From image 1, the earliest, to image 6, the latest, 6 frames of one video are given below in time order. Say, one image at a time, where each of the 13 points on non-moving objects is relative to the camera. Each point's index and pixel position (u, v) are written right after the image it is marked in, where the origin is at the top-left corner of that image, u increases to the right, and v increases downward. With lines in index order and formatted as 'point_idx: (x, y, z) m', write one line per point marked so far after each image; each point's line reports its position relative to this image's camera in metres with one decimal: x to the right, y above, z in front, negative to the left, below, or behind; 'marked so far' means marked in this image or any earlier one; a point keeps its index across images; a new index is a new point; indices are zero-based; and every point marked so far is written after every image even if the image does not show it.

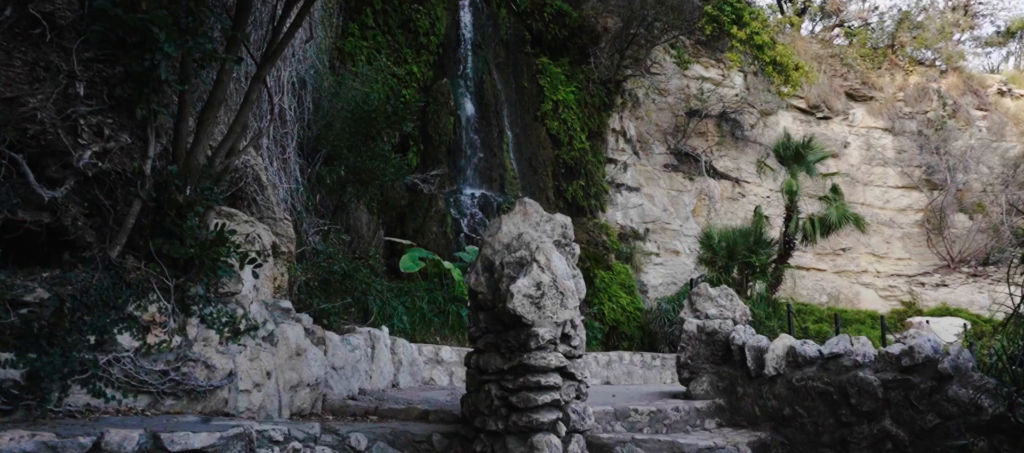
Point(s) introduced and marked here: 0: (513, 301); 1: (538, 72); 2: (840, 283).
0: (0.0, -0.4, +3.7) m
1: (+0.7, +3.1, +15.9) m
2: (+7.6, -1.3, +17.3) m
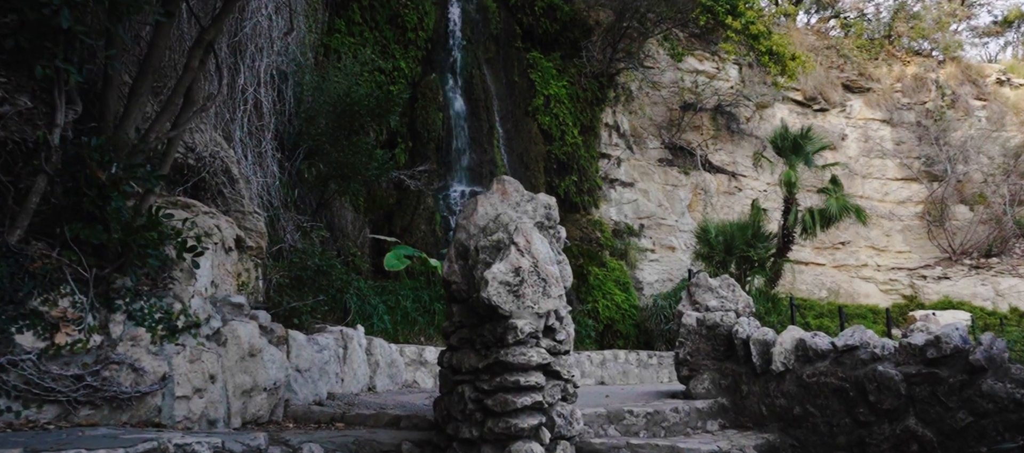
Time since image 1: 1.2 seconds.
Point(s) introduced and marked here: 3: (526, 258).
0: (-0.1, -0.3, +3.3) m
1: (+0.5, +3.2, +15.4) m
2: (+7.4, -1.2, +16.9) m
3: (+0.1, -0.1, +3.4) m
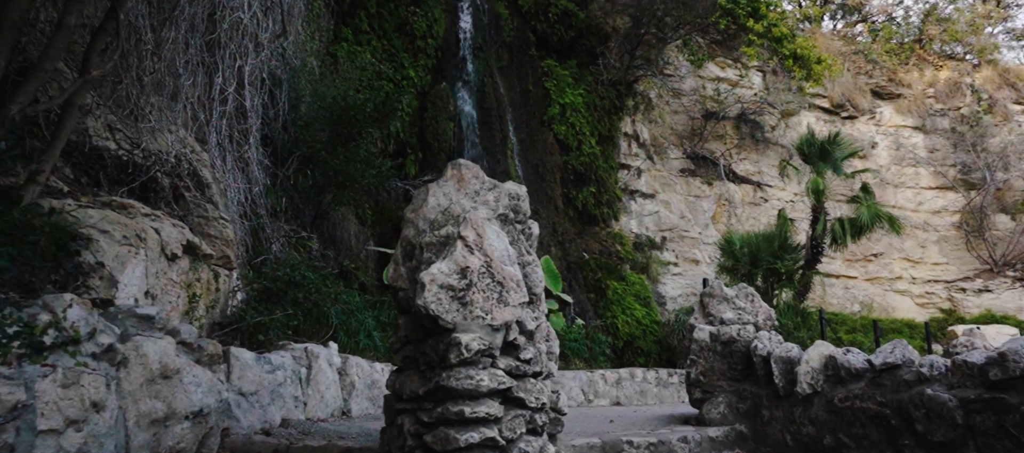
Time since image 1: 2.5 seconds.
0: (-0.3, -0.2, +2.6) m
1: (+0.7, +3.0, +14.8) m
2: (+7.7, -1.4, +15.9) m
3: (-0.1, -0.1, +2.7) m
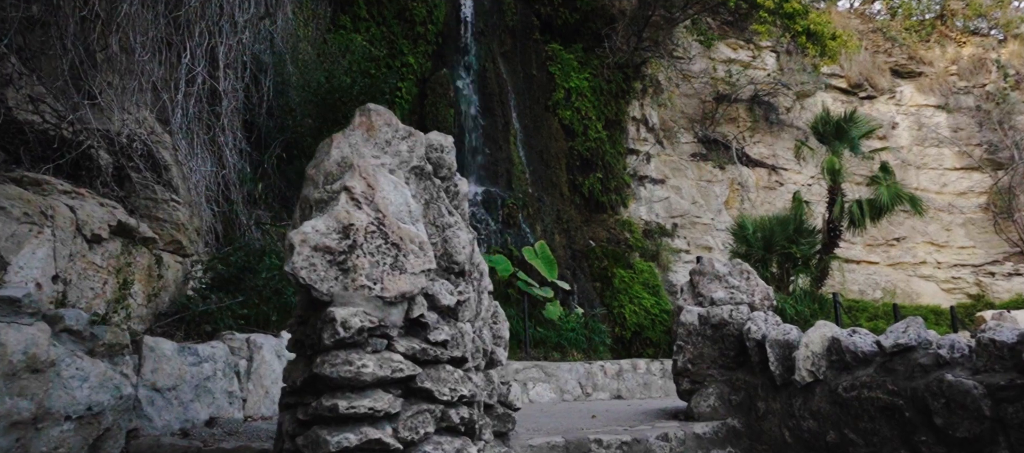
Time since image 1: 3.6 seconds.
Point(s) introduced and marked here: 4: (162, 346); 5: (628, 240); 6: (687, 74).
0: (-0.6, -0.1, +2.0) m
1: (+0.6, +3.2, +14.2) m
2: (+7.7, -1.0, +15.2) m
3: (-0.4, 0.0, +2.1) m
4: (-1.8, -0.6, +3.8) m
5: (+2.0, -0.2, +13.2) m
6: (+3.7, +3.3, +15.8) m
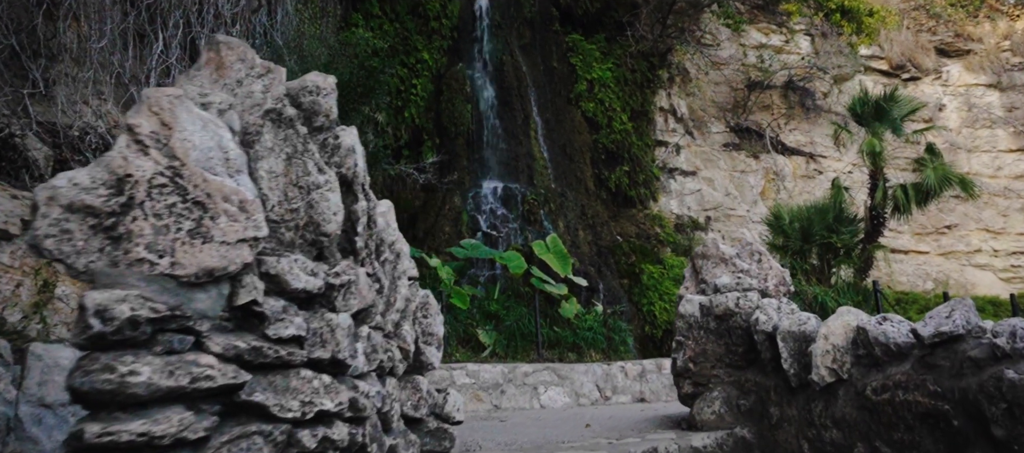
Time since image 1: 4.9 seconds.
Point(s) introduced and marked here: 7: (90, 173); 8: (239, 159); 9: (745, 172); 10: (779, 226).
0: (-0.9, 0.0, +1.4) m
1: (+0.9, +3.3, +13.5) m
2: (+8.2, -0.7, +14.1) m
3: (-0.7, +0.1, +1.5) m
4: (-2.0, -0.6, +3.2) m
5: (+2.3, -0.1, +12.4) m
6: (+4.0, +3.4, +15.0) m
7: (-0.8, +0.1, +1.5) m
8: (-0.6, +0.2, +1.7) m
9: (+4.3, +1.1, +14.2) m
10: (+4.1, 0.0, +11.7) m
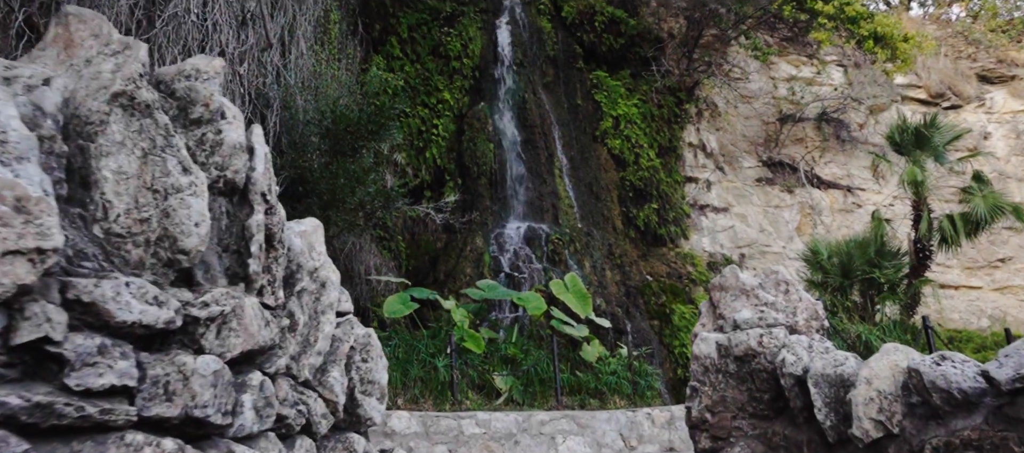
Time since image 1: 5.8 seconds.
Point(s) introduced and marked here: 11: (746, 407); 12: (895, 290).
0: (-1.1, 0.0, +1.0) m
1: (+1.2, +2.6, +13.2) m
2: (+8.6, -1.3, +13.2) m
3: (-0.9, +0.1, +1.1) m
4: (-2.0, -0.7, +2.8) m
5: (+2.7, -0.7, +11.8) m
6: (+4.4, +2.7, +14.5) m
7: (-1.0, +0.1, +1.1) m
8: (-0.8, +0.1, +1.2) m
9: (+4.7, +0.4, +13.5) m
10: (+4.4, -0.5, +11.0) m
11: (+1.1, -0.8, +3.3) m
12: (+5.3, -0.9, +10.5) m
